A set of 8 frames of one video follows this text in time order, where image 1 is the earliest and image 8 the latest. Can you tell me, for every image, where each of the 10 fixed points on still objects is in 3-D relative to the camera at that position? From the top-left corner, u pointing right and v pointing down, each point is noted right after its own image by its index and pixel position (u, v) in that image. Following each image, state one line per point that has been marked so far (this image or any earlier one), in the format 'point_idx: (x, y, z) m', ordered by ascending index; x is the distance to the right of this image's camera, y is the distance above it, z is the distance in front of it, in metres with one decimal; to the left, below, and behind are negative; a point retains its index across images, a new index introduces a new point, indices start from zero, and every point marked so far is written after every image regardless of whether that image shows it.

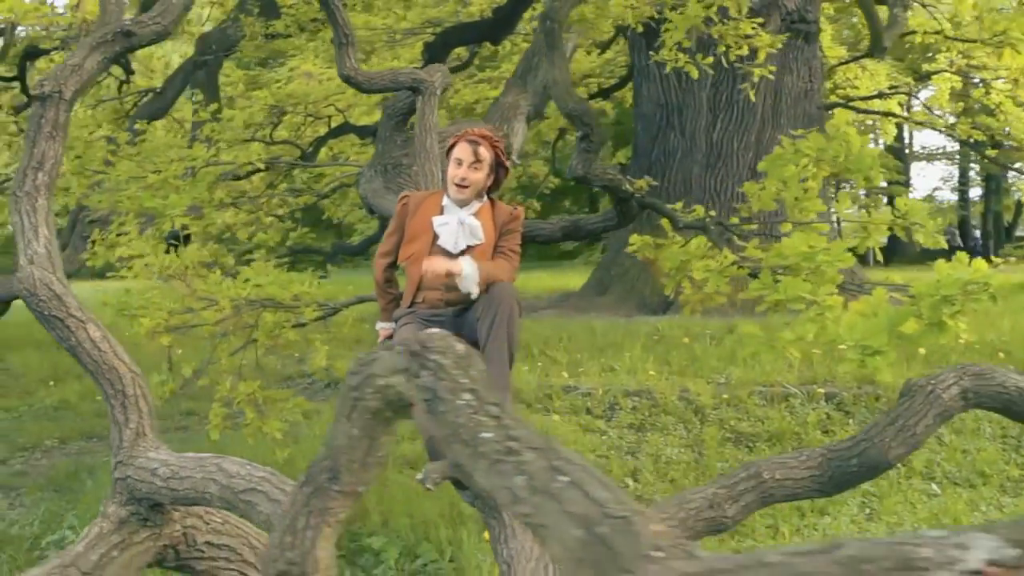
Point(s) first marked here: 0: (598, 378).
0: (+0.7, -0.7, +8.6) m
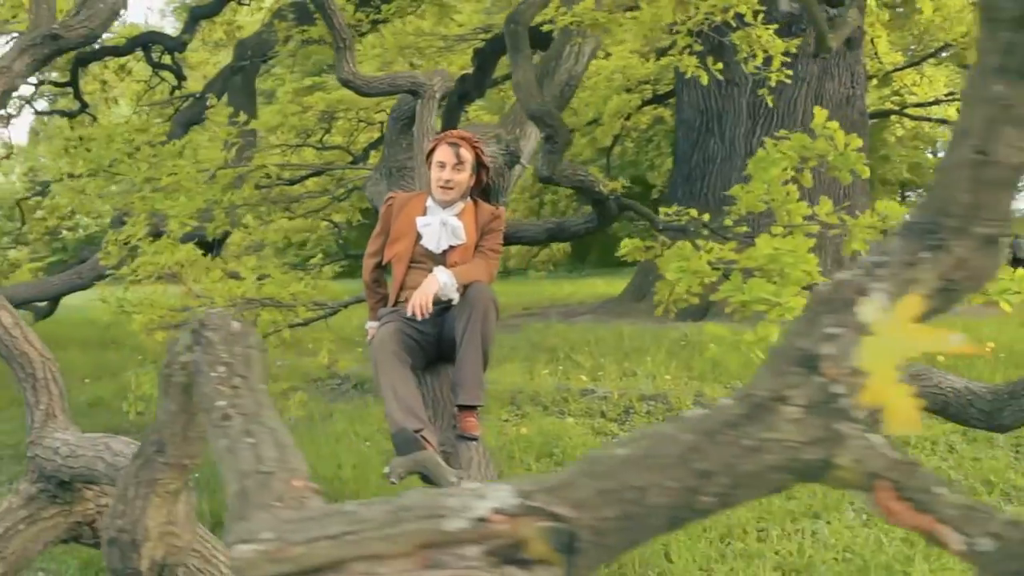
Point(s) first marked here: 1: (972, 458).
0: (+0.8, -0.8, +8.6) m
1: (+3.0, -1.1, +6.9) m
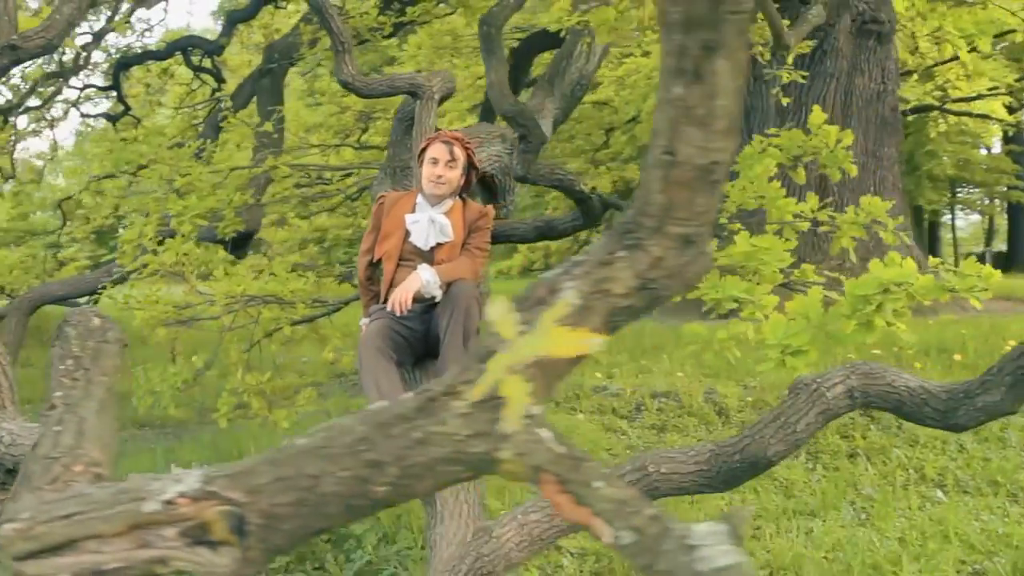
0: (+1.0, -0.8, +8.6) m
1: (+3.0, -1.1, +6.7) m
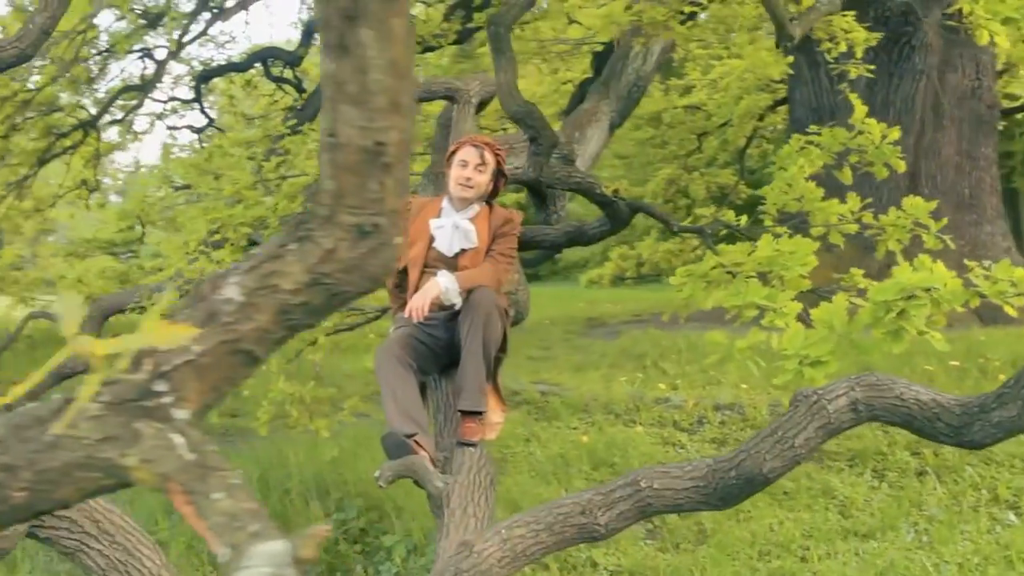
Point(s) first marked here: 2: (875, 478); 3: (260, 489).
0: (+1.5, -0.8, +8.4) m
1: (+3.3, -1.1, +6.3) m
2: (+2.3, -1.2, +6.6) m
3: (-1.4, -1.1, +5.7) m
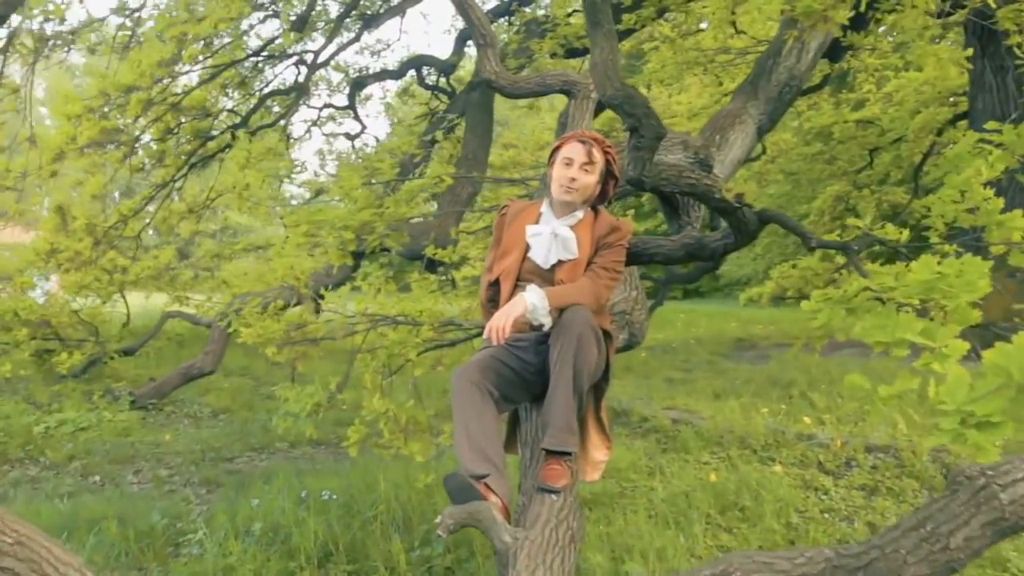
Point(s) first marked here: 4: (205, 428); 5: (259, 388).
0: (+2.4, -1.0, +7.5) m
1: (+3.9, -1.4, +5.1) m
2: (+2.9, -1.4, +5.6) m
3: (-0.9, -1.1, +5.3) m
4: (-2.5, -1.1, +8.5) m
5: (-2.4, -1.0, +10.0) m
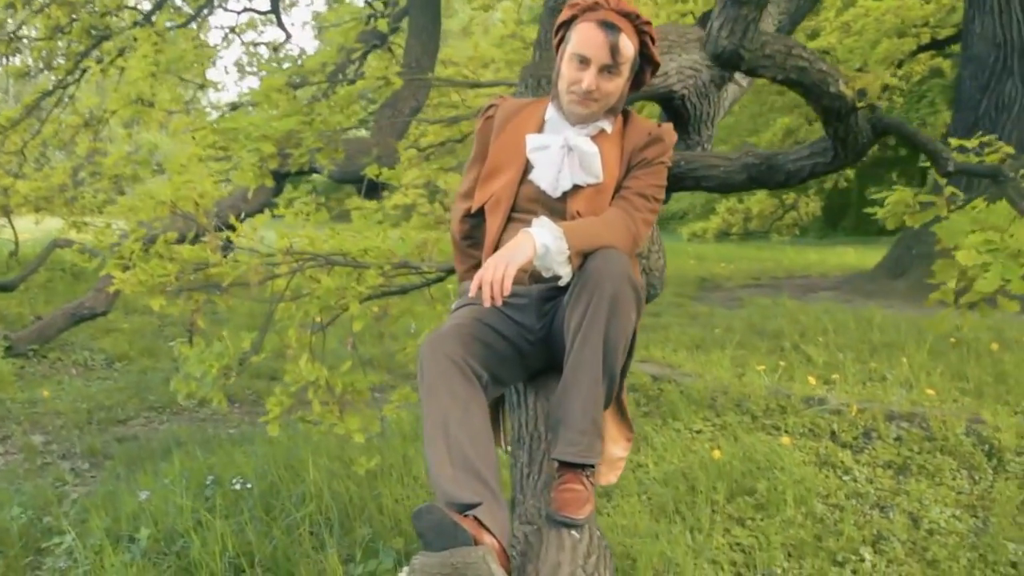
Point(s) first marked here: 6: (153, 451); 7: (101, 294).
0: (+2.1, -0.6, +6.4) m
1: (+3.8, -1.2, +4.2) m
2: (+2.8, -1.1, +4.6) m
3: (-1.0, -0.9, +4.0) m
4: (-2.8, -0.6, +7.1) m
5: (-2.9, -0.3, +8.6) m
6: (-1.9, -0.9, +5.5) m
7: (-2.8, 0.0, +7.0) m
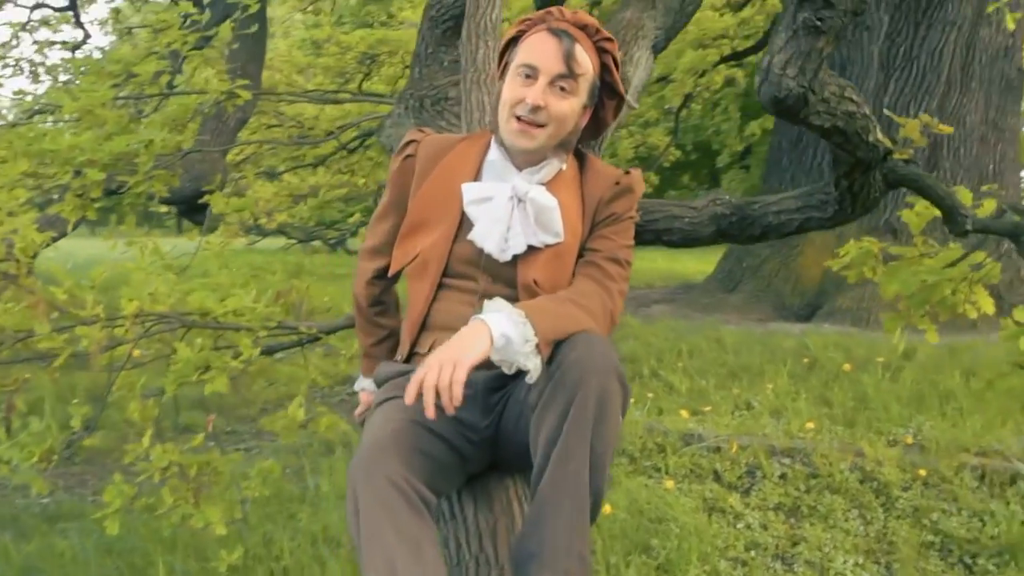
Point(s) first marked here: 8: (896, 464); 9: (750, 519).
0: (+1.3, -0.8, +6.2) m
1: (+3.3, -1.3, +4.3) m
2: (+2.3, -1.3, +4.6) m
3: (-1.3, -1.1, +3.3) m
4: (-3.7, -0.9, +6.0) m
5: (-4.0, -0.6, +7.4) m
6: (-2.4, -1.1, +4.5) m
7: (-3.6, -0.3, +5.9) m
8: (+2.0, -0.9, +5.5) m
9: (+1.2, -1.1, +5.1) m
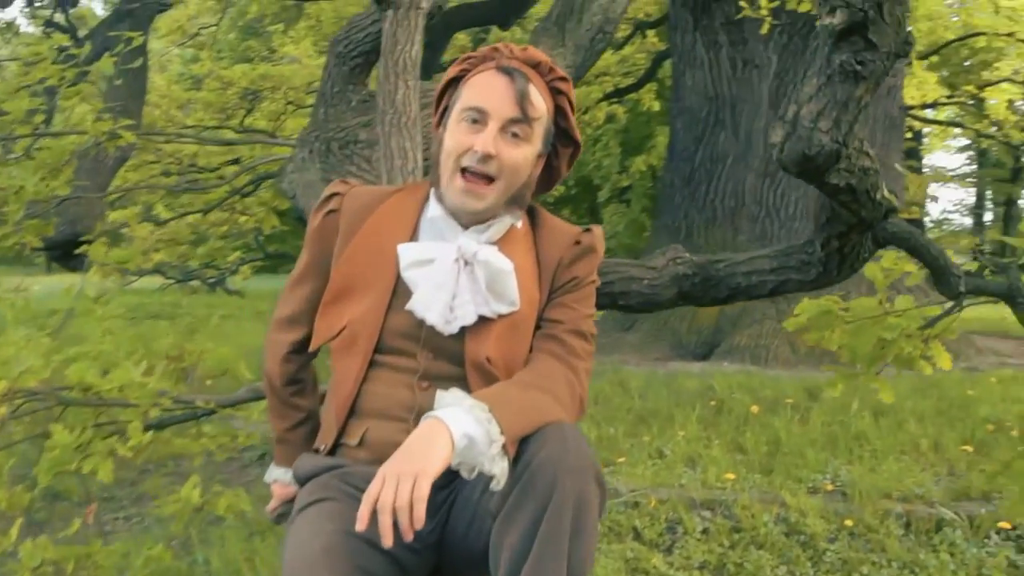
0: (+0.8, -1.1, +5.9) m
1: (+3.0, -1.5, +4.3) m
2: (+2.0, -1.5, +4.4) m
3: (-1.5, -1.3, +2.8) m
4: (-4.2, -1.2, +5.2) m
5: (-4.6, -1.0, +6.6) m
6: (-2.8, -1.3, +3.9) m
7: (-4.1, -0.6, +5.1) m
8: (+1.6, -1.2, +5.4) m
9: (+0.8, -1.4, +4.8) m
